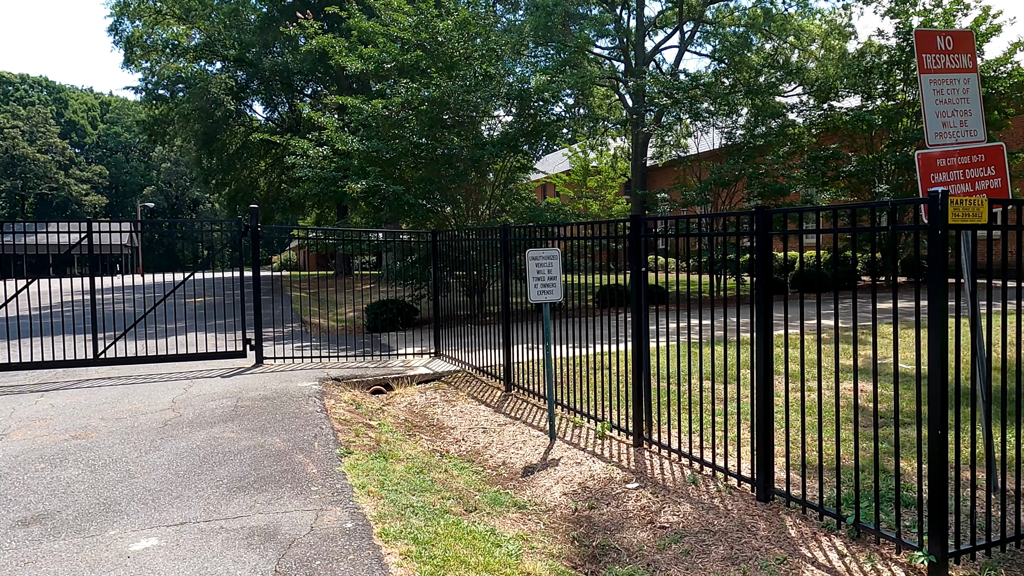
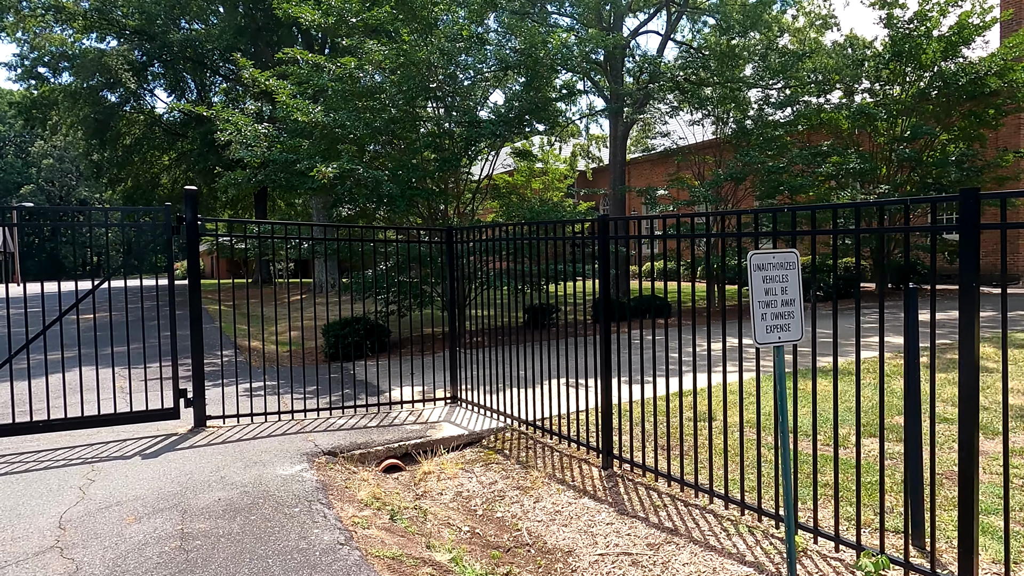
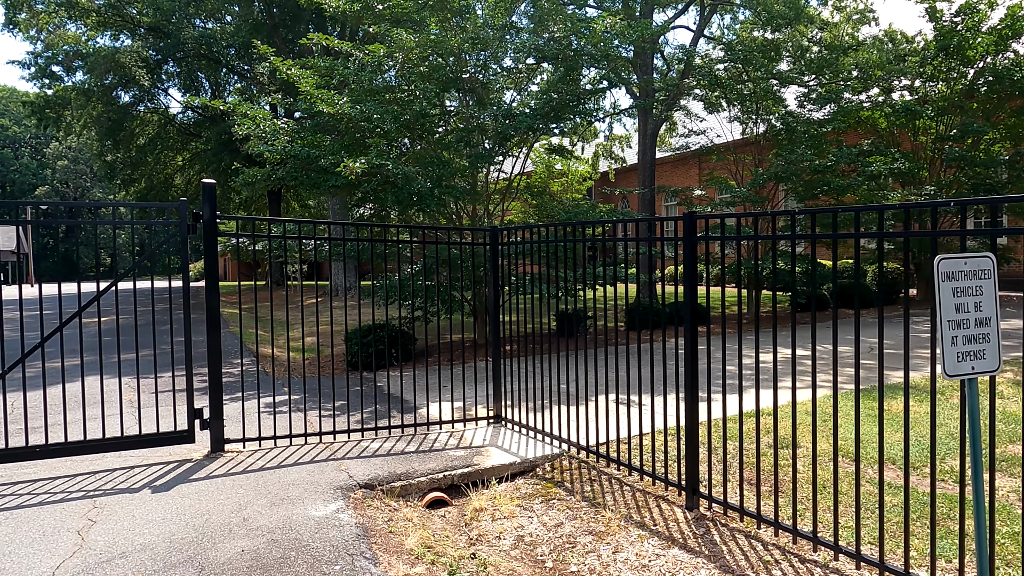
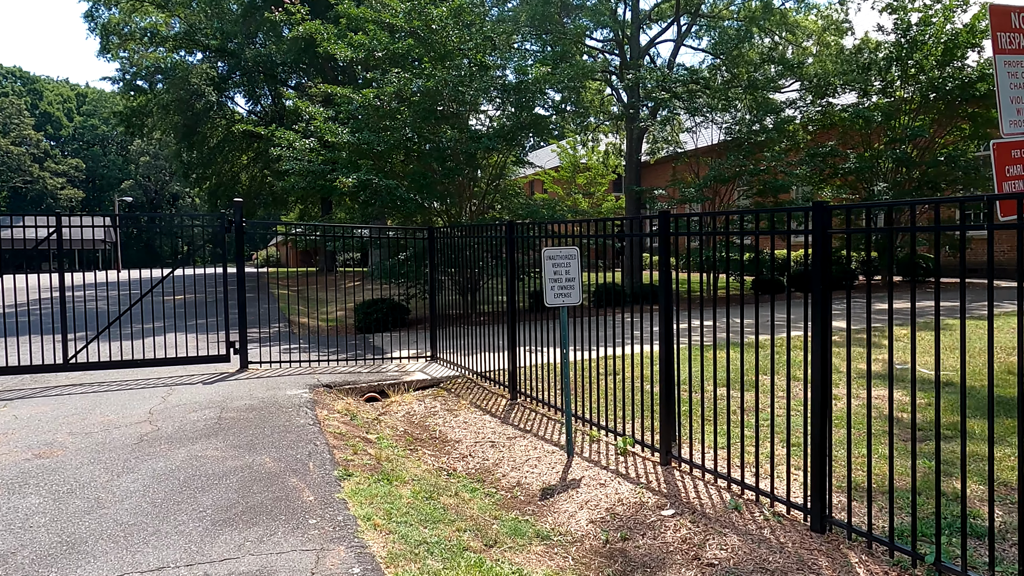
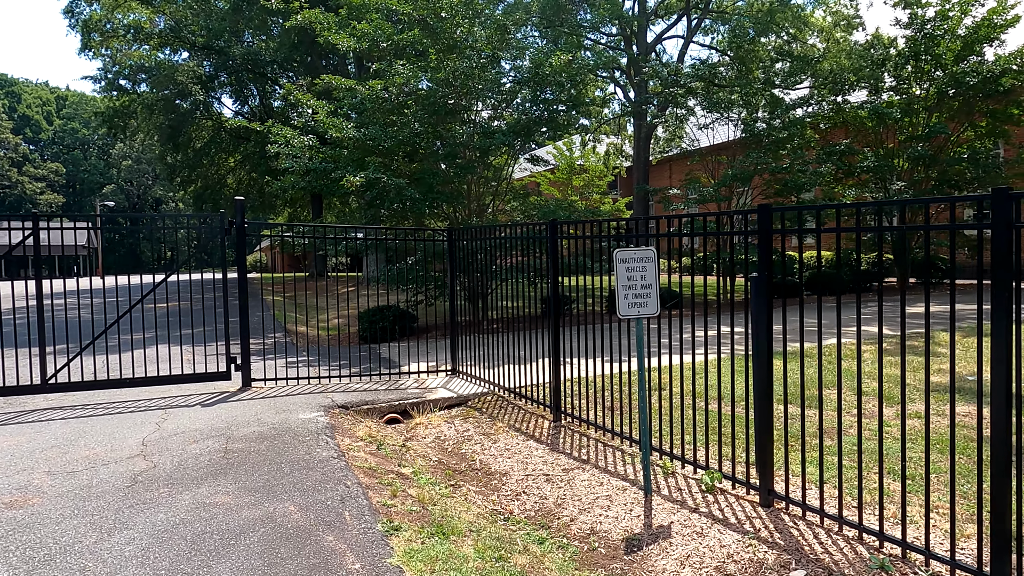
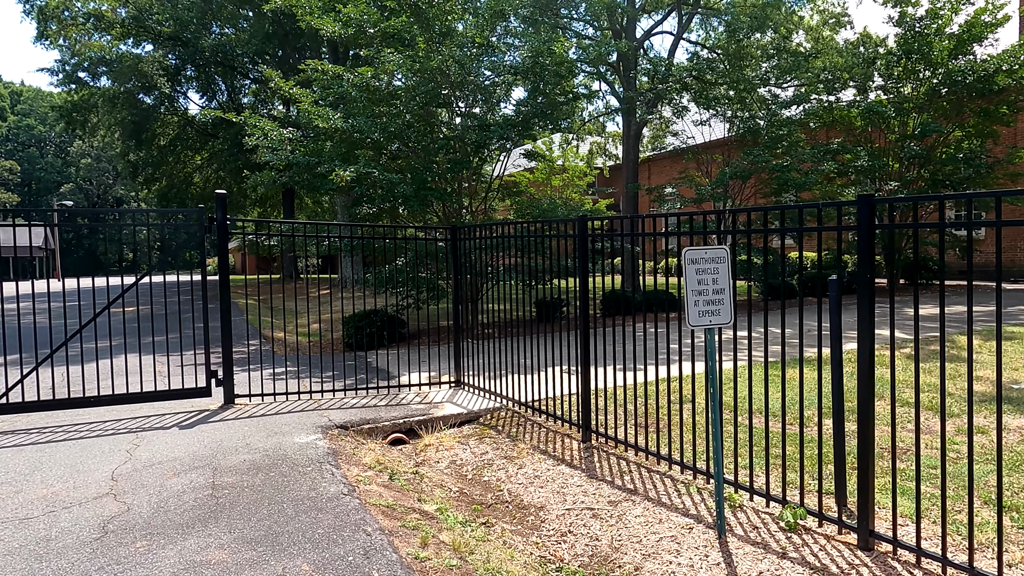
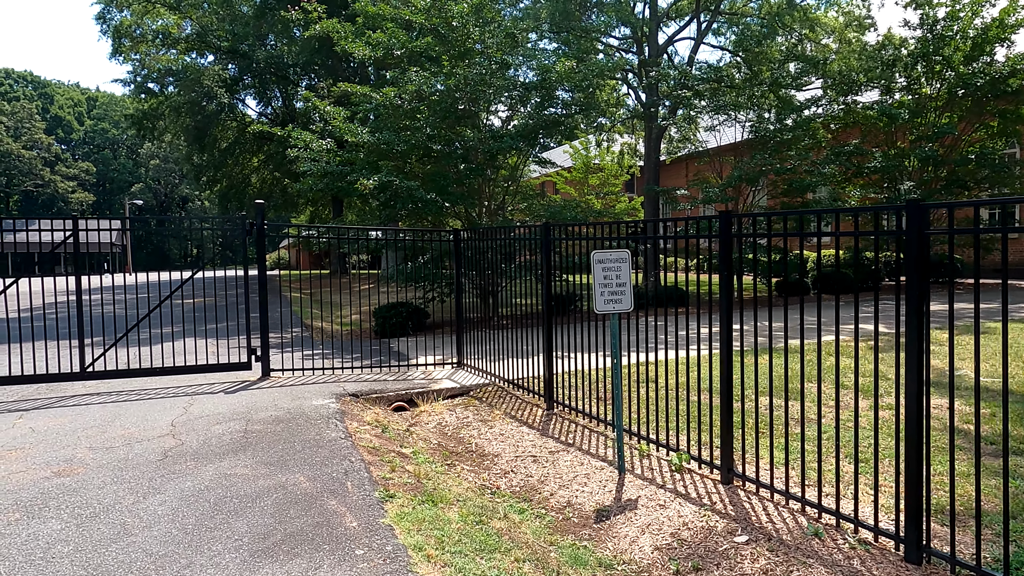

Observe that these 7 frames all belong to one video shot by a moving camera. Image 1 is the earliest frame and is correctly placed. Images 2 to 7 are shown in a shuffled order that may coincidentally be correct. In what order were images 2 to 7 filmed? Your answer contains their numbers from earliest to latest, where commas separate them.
4, 7, 5, 6, 2, 3
